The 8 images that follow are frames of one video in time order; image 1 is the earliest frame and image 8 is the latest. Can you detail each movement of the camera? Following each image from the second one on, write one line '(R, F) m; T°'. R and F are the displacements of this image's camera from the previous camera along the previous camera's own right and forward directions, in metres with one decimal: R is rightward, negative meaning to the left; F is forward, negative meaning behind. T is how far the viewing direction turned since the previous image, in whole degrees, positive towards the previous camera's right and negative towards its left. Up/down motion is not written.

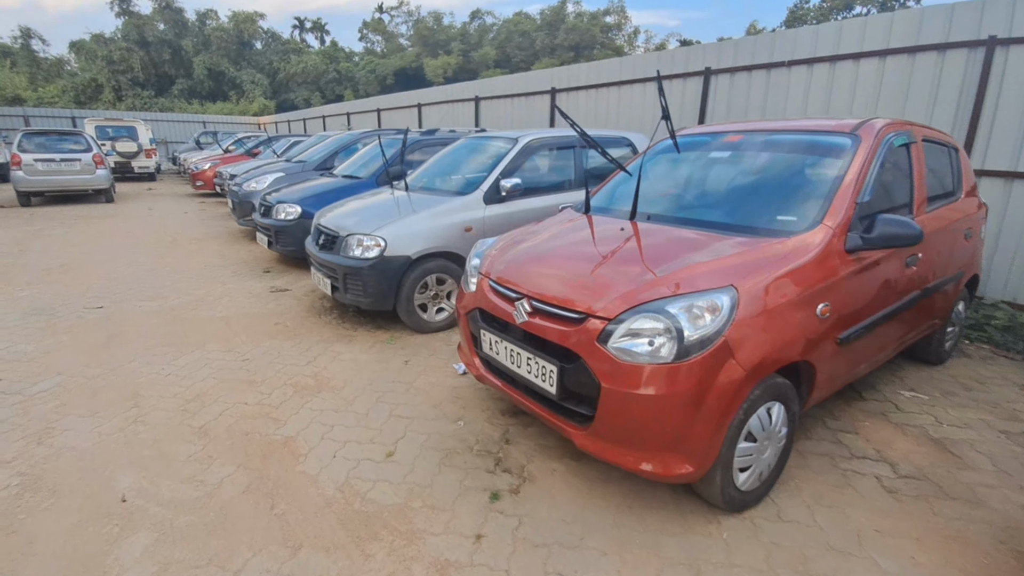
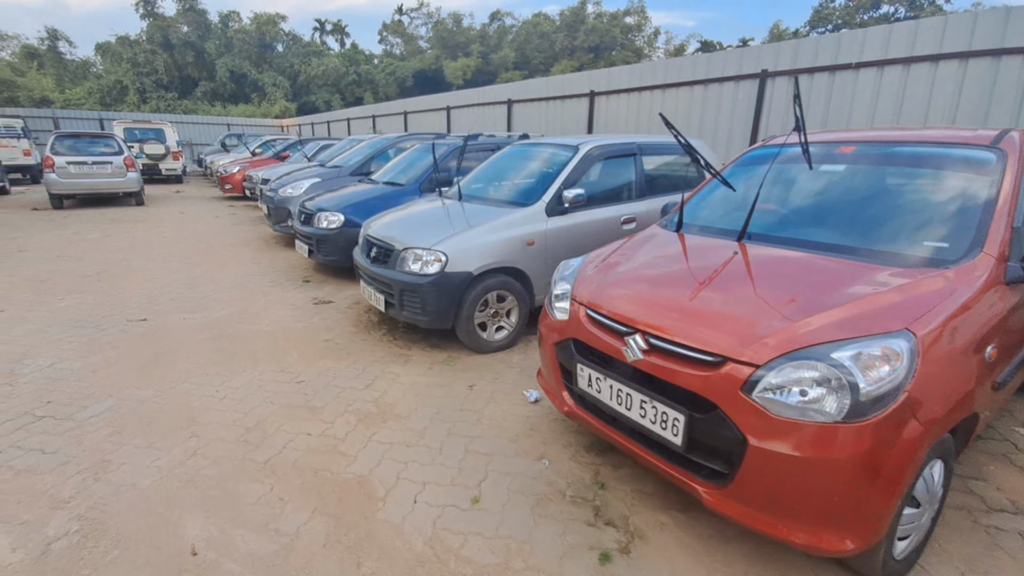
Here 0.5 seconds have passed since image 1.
(-0.4, +0.2) m; -2°
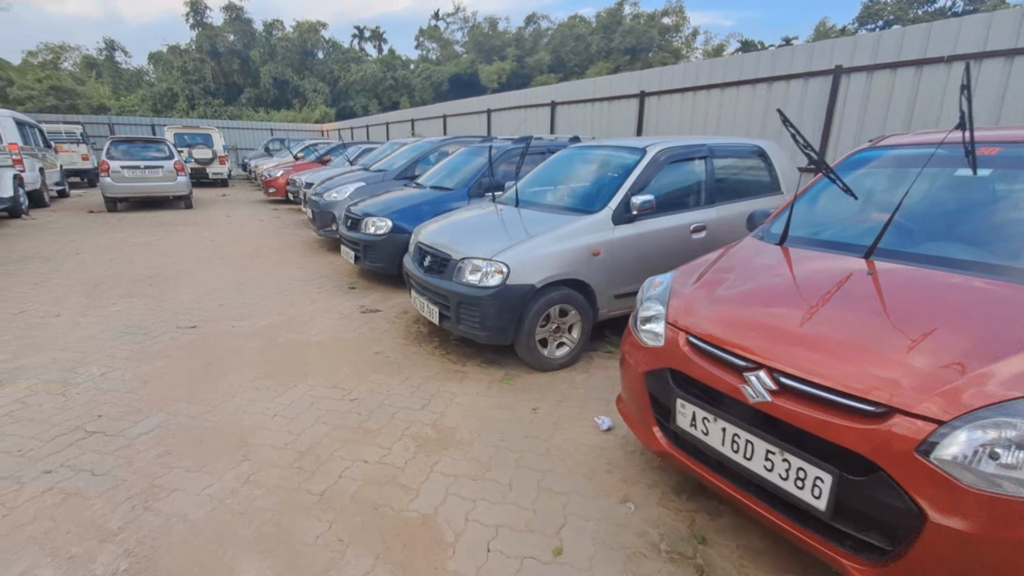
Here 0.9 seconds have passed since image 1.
(-0.2, +0.2) m; -4°
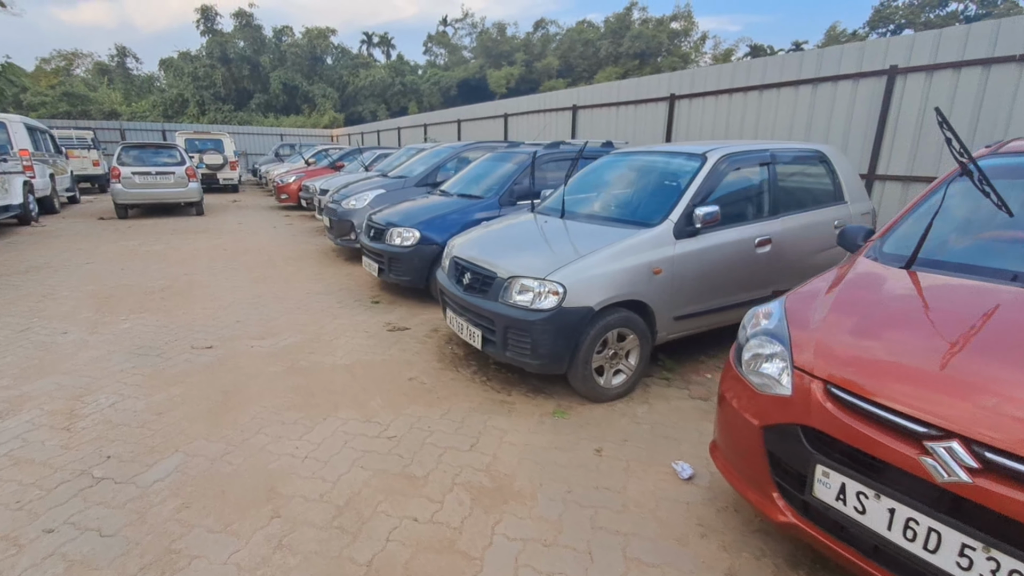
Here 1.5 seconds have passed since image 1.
(-0.3, +0.3) m; -1°
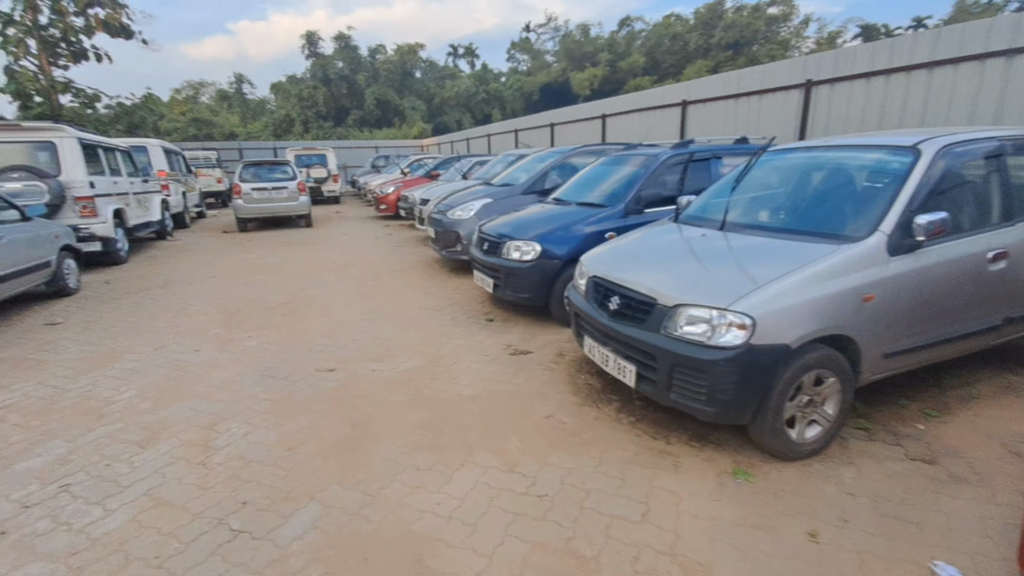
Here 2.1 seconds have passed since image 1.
(-0.4, +0.4) m; -9°
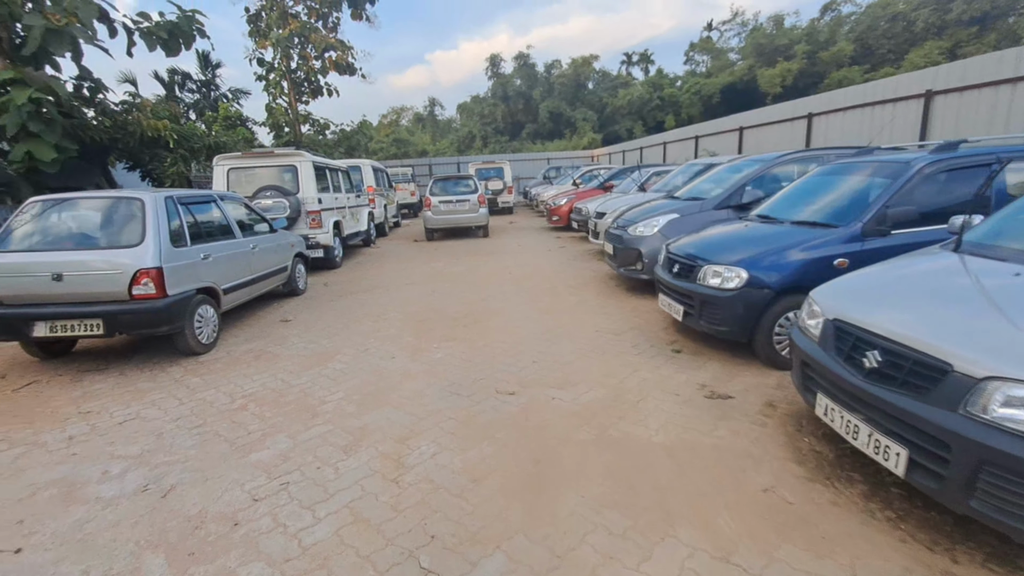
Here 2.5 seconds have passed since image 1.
(-0.2, +0.2) m; -18°
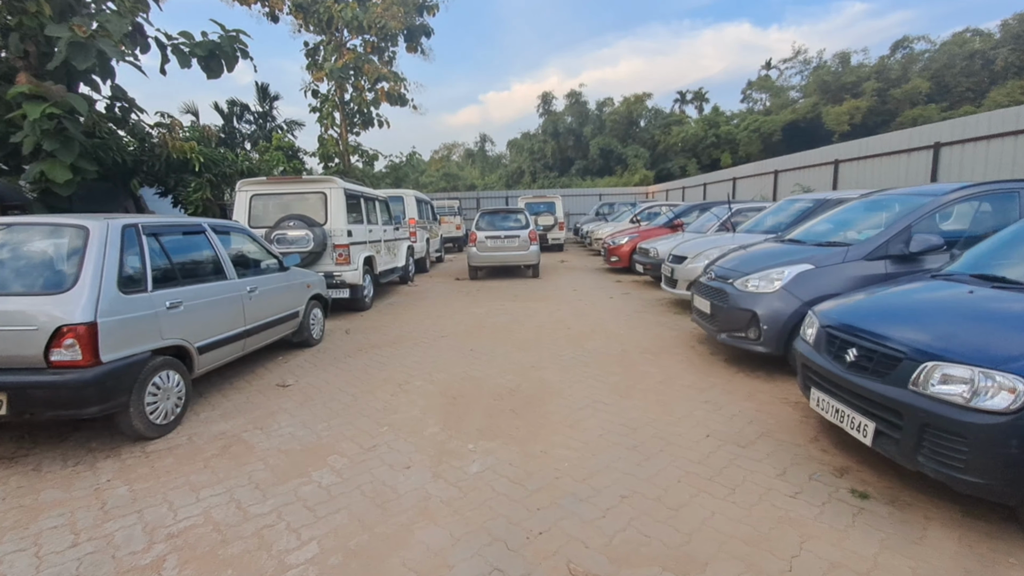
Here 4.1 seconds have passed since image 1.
(-0.2, +1.5) m; -5°
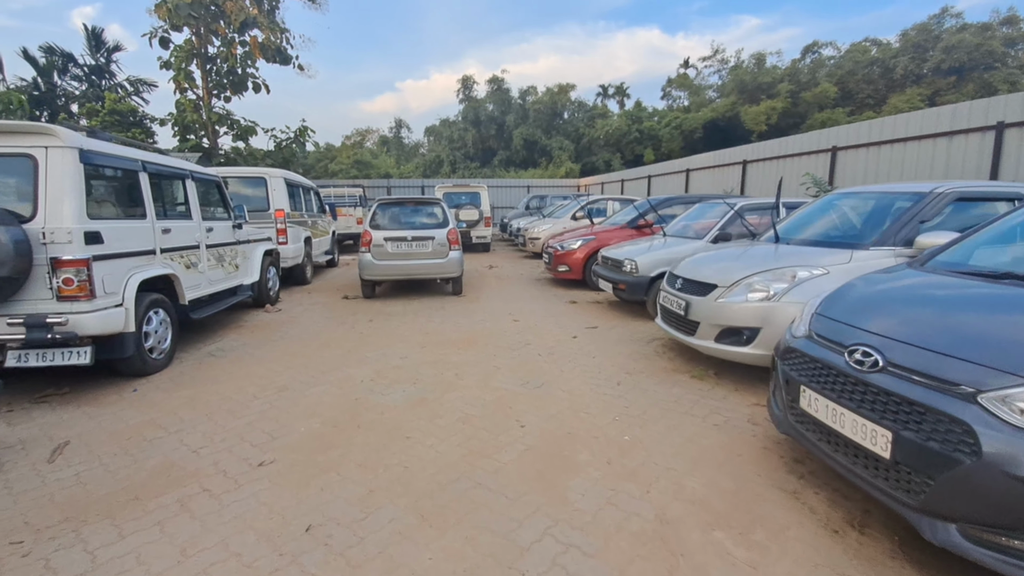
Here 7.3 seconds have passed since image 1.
(+0.1, +3.2) m; +9°
